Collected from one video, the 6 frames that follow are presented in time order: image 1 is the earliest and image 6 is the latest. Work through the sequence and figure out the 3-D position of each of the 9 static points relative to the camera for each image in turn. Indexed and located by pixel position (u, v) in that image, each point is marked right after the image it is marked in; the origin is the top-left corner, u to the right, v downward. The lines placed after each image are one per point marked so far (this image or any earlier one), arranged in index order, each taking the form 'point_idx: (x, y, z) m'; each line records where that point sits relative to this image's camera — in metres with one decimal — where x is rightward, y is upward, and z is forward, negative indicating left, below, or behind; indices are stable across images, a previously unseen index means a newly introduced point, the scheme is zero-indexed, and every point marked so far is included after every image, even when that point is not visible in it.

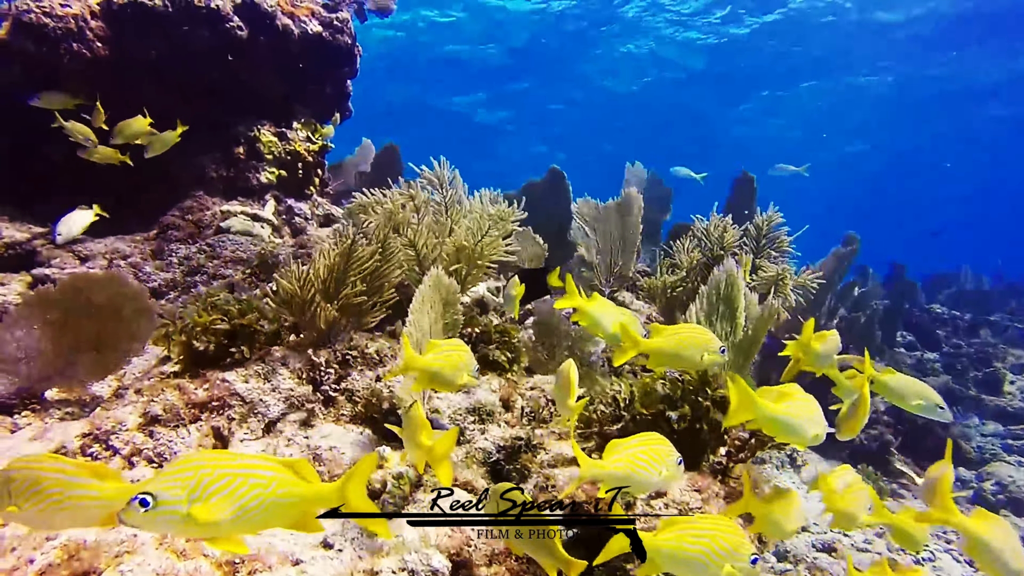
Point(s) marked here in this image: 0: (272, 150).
0: (-2.6, +1.5, +6.9) m
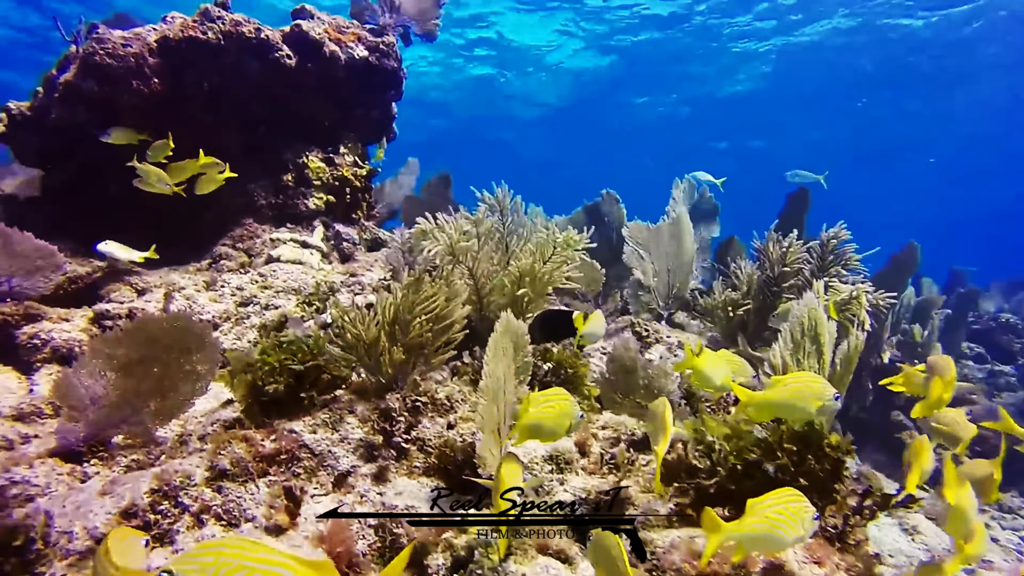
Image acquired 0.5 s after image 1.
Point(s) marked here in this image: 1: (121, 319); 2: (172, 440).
0: (-2.1, +1.2, +6.9) m
1: (-3.0, -0.2, +4.9) m
2: (-1.6, -0.7, +3.0) m
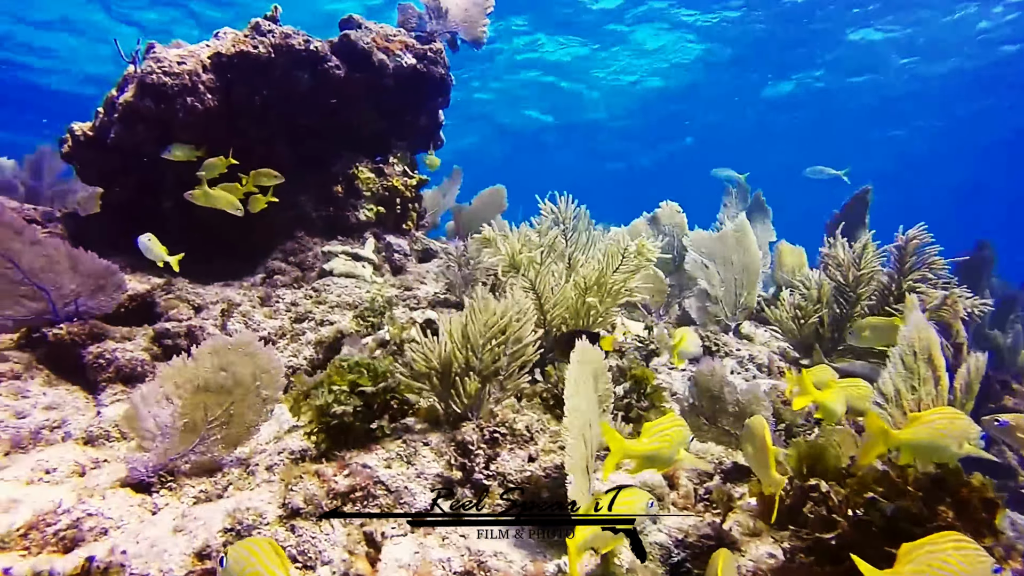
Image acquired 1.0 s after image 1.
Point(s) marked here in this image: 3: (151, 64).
0: (-1.5, +1.1, +6.9) m
1: (-2.5, -0.4, +4.8) m
2: (-1.2, -0.8, +2.9) m
3: (-3.1, +1.9, +5.5) m
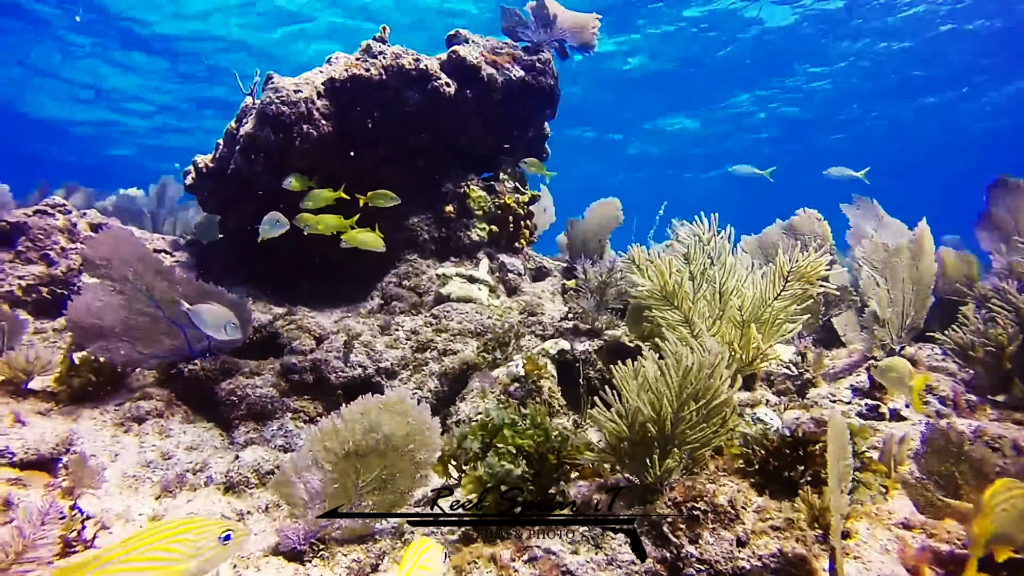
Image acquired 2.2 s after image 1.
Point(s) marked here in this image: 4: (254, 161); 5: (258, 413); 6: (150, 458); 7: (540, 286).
0: (-0.3, +0.9, +6.7) m
1: (-1.5, -0.6, +4.7) m
2: (-0.5, -1.0, +2.6) m
3: (-2.1, +1.7, +5.4) m
4: (-2.3, +1.1, +5.6) m
5: (-1.8, -0.9, +4.4) m
6: (-2.2, -1.0, +3.8) m
7: (+0.3, 0.0, +6.4) m
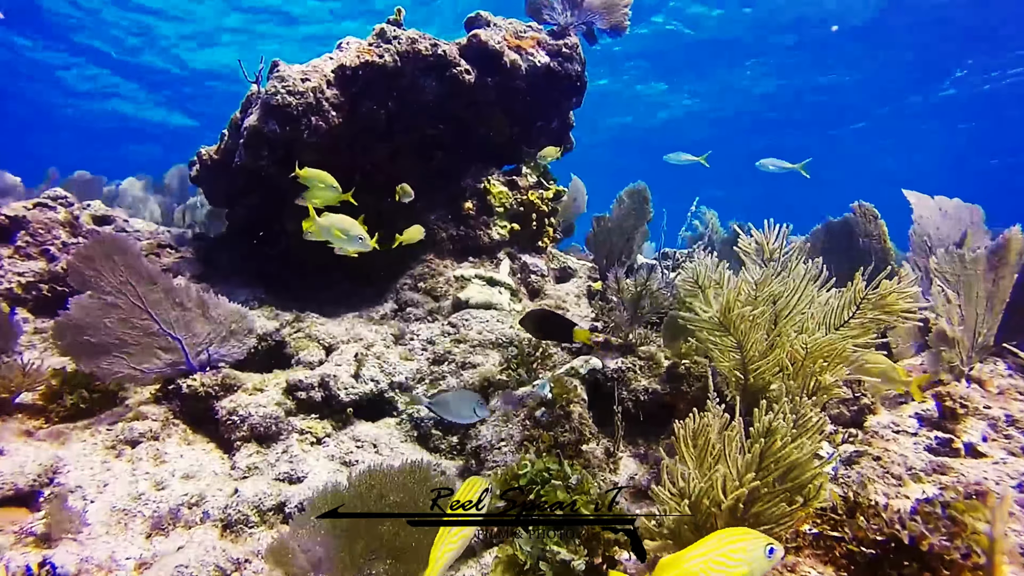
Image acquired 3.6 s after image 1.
0: (-0.1, +0.8, +6.2) m
1: (-1.3, -0.7, +4.4) m
2: (-0.4, -1.2, +2.3) m
3: (-1.9, +1.6, +5.0) m
4: (-2.1, +1.1, +5.2) m
5: (-1.6, -0.9, +4.1) m
6: (-2.0, -1.1, +3.5) m
7: (+0.5, 0.0, +6.0) m
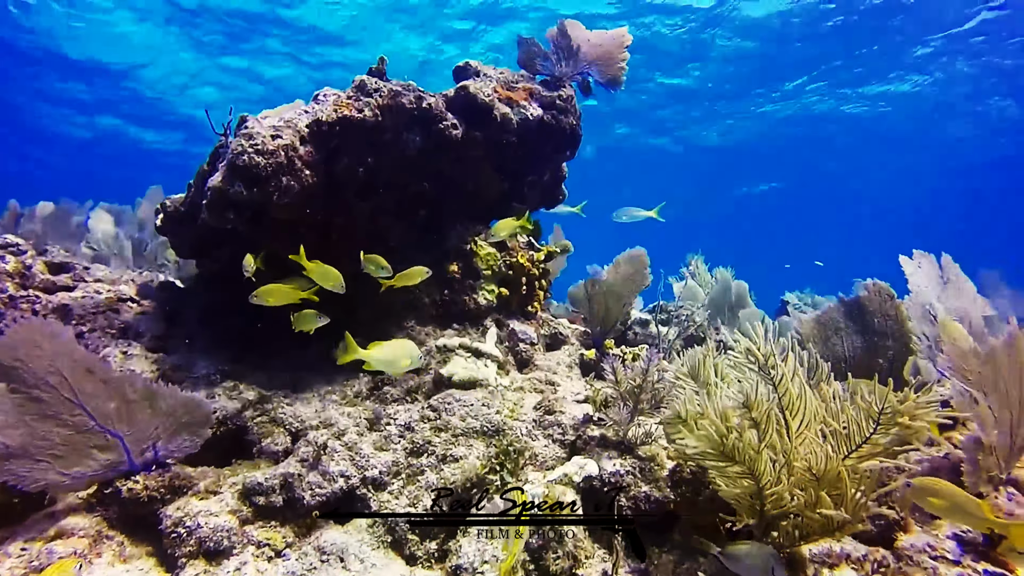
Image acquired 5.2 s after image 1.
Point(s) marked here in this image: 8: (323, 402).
0: (-0.2, +0.2, +5.8) m
1: (-1.4, -1.2, +3.9) m
2: (-0.4, -1.7, +1.8) m
3: (-1.9, +1.1, +4.6) m
4: (-2.1, +0.5, +4.7) m
5: (-1.7, -1.5, +3.5) m
6: (-2.1, -1.6, +3.0) m
7: (+0.4, -0.6, +5.5) m
8: (-1.4, -0.9, +4.8) m
